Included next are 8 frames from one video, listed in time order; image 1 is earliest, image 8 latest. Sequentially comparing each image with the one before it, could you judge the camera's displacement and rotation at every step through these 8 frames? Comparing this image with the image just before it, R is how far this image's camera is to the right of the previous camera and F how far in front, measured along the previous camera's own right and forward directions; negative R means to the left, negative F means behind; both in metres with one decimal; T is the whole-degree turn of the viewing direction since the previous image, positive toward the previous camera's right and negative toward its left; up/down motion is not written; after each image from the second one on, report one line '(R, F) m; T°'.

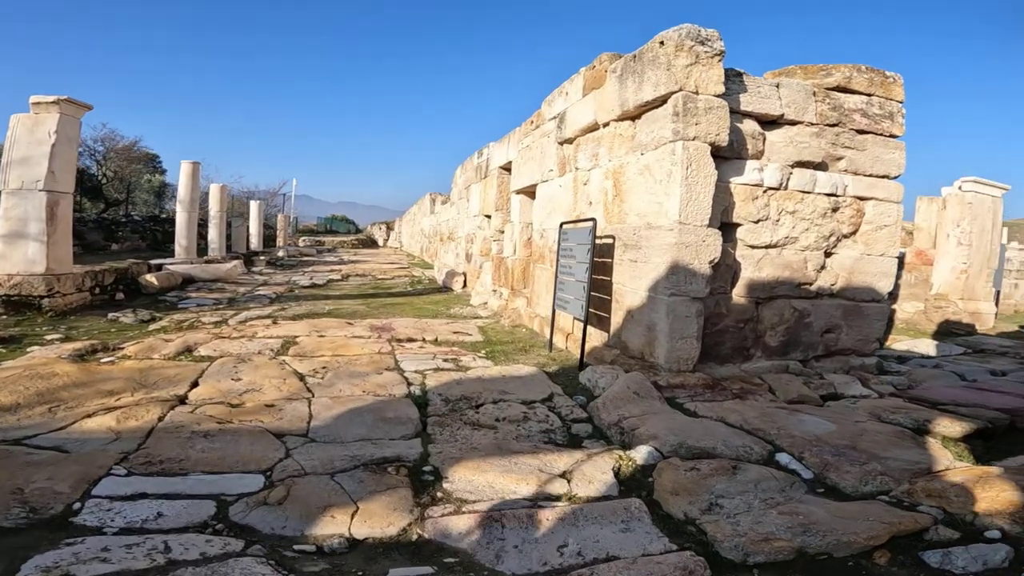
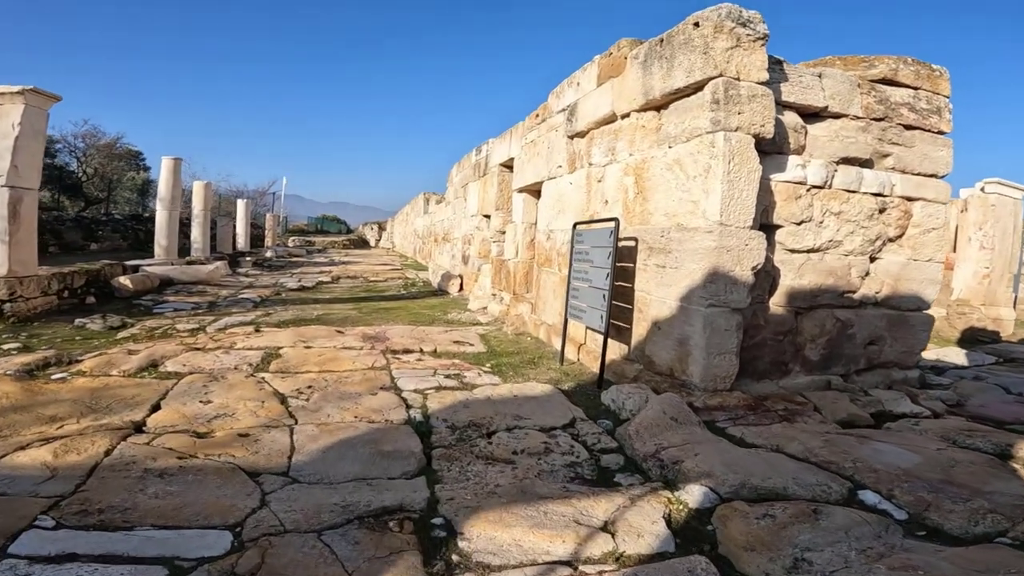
(-0.1, +0.4) m; +1°
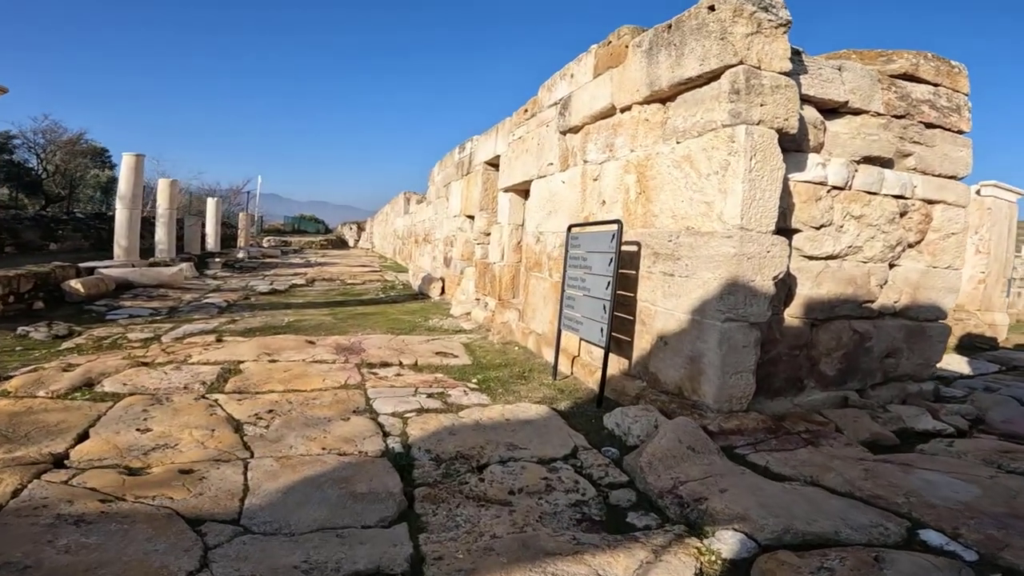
(-0.1, +0.4) m; +2°
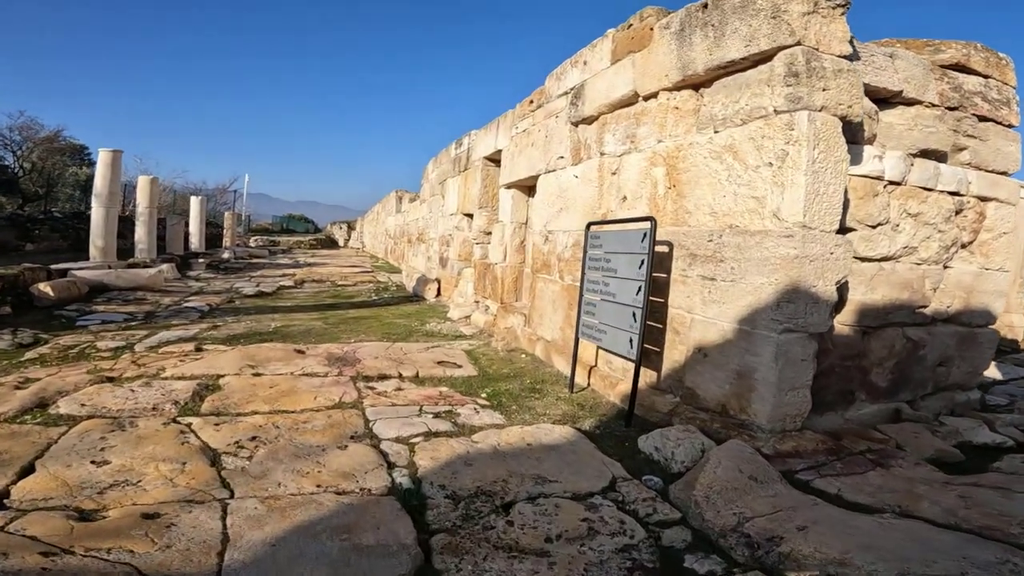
(-0.1, +0.4) m; +1°
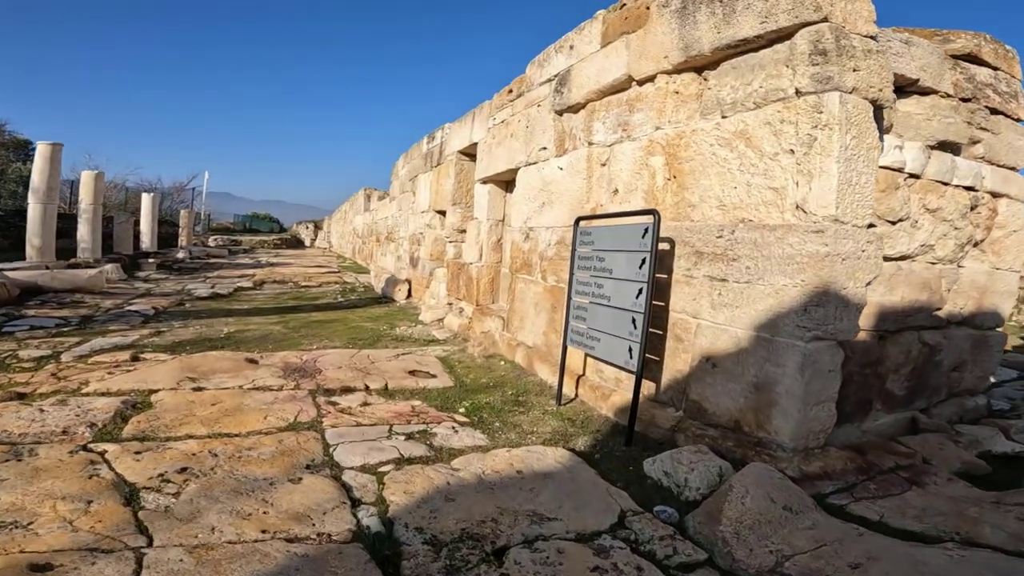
(-0.1, +0.4) m; +3°
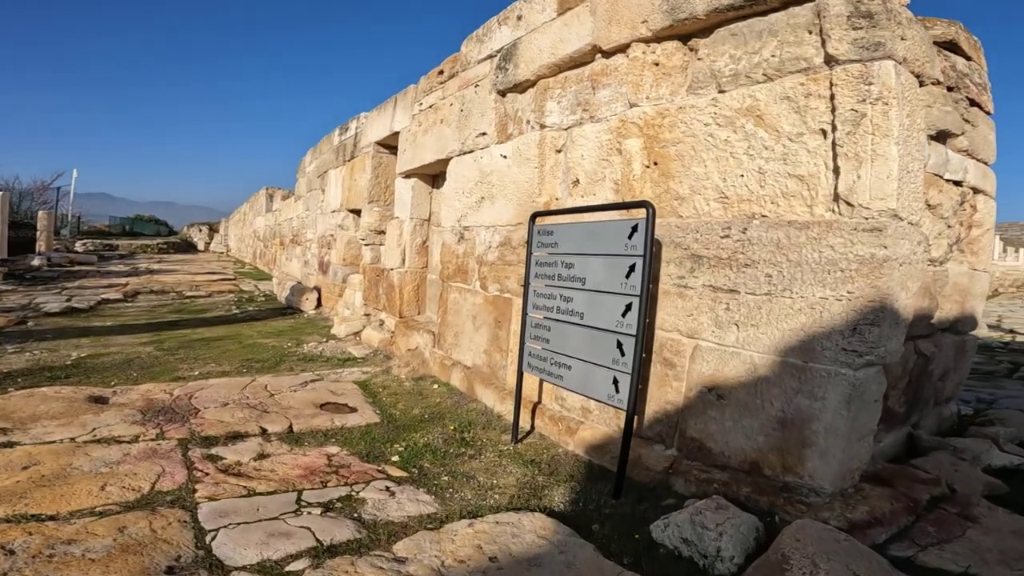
(-0.1, +0.6) m; +9°
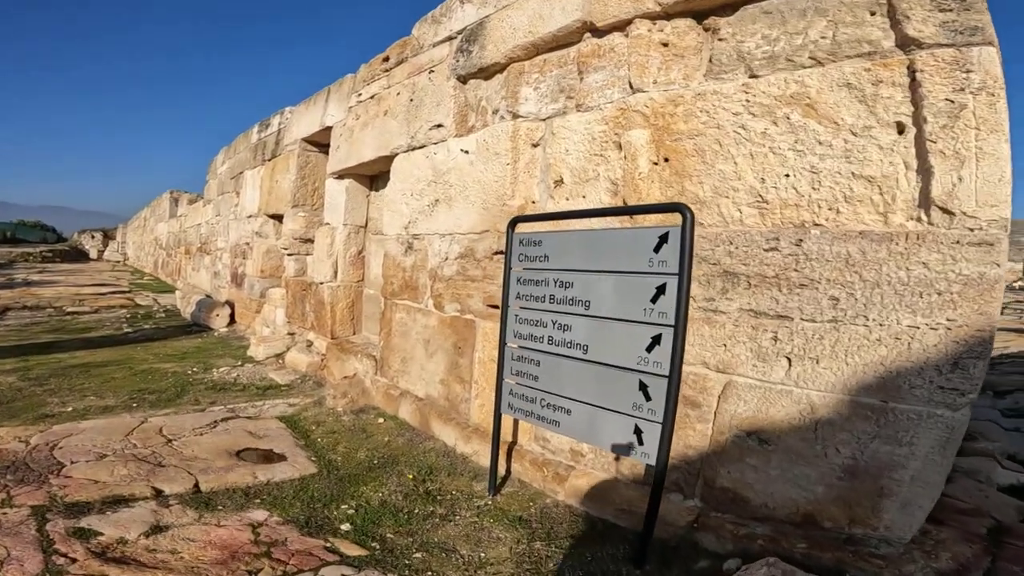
(-0.2, +0.5) m; +8°
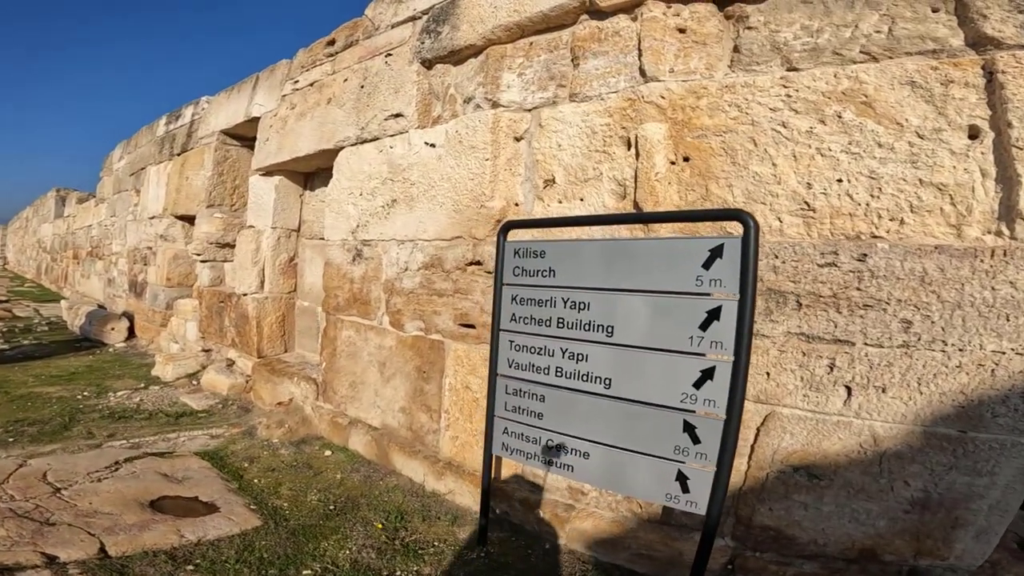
(-0.3, +0.3) m; +8°
